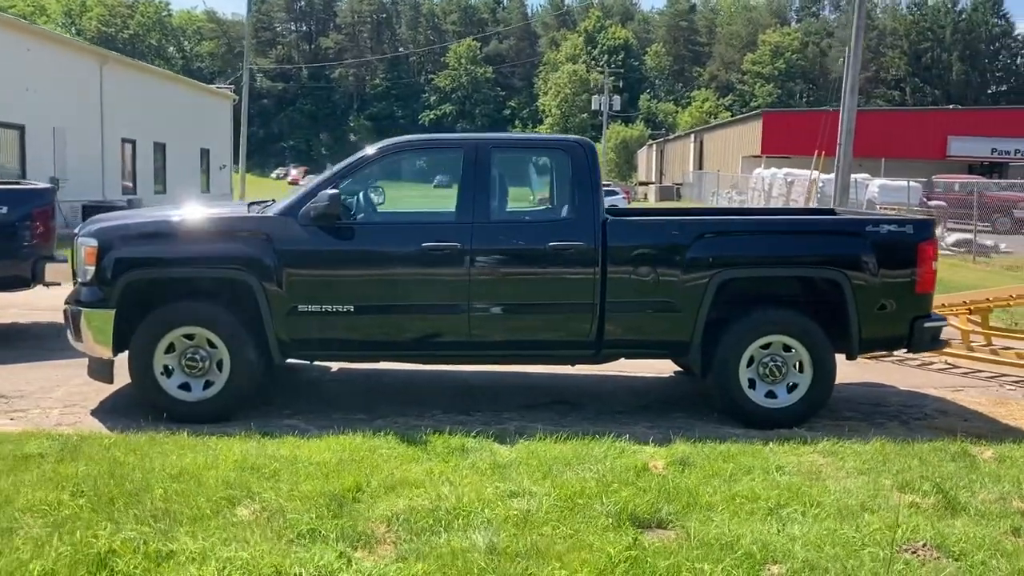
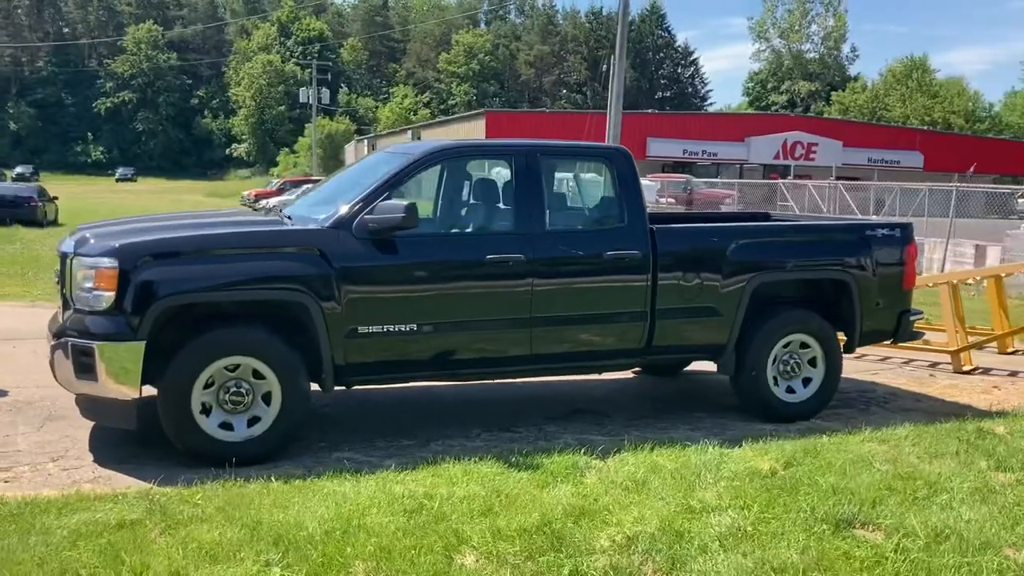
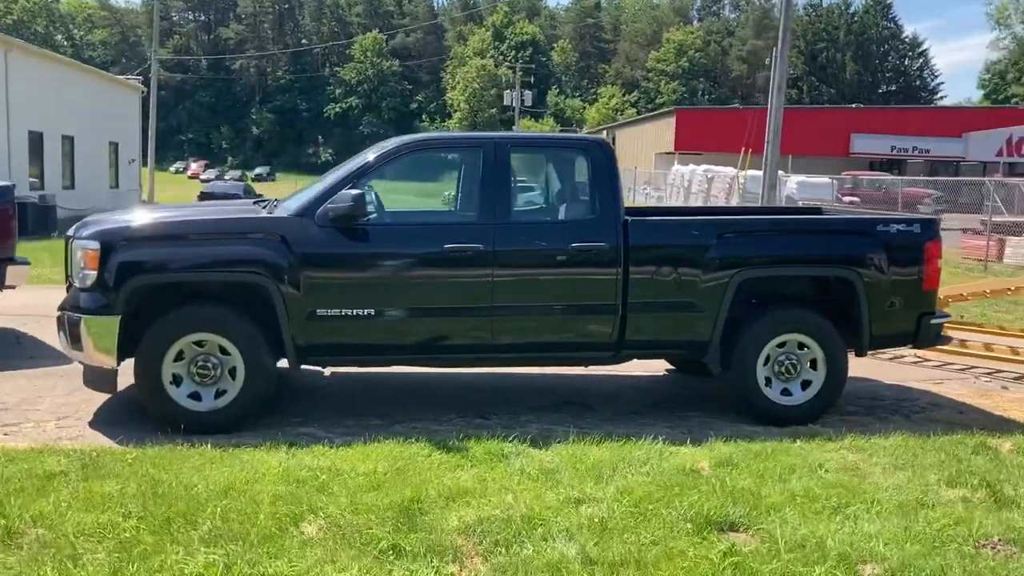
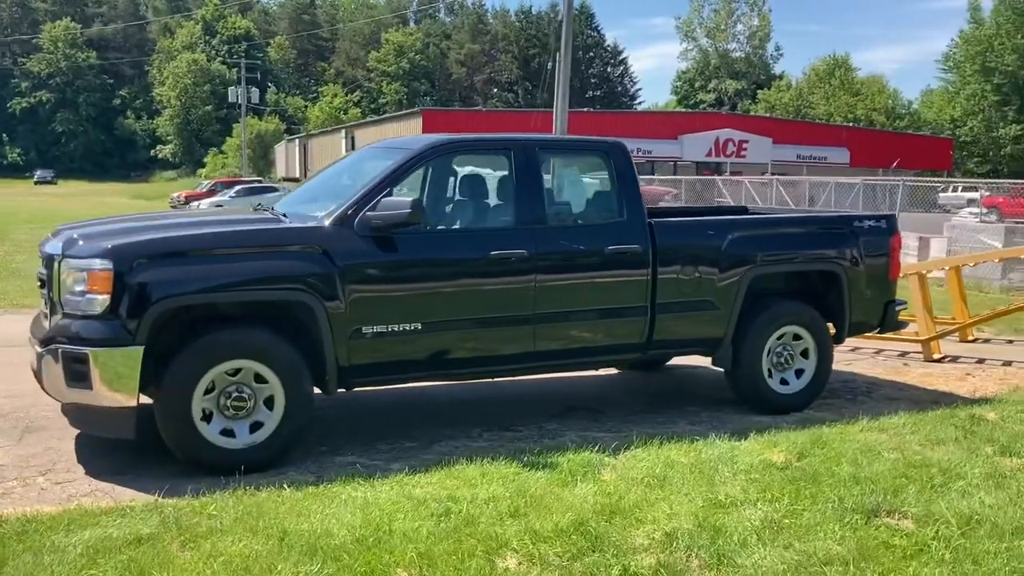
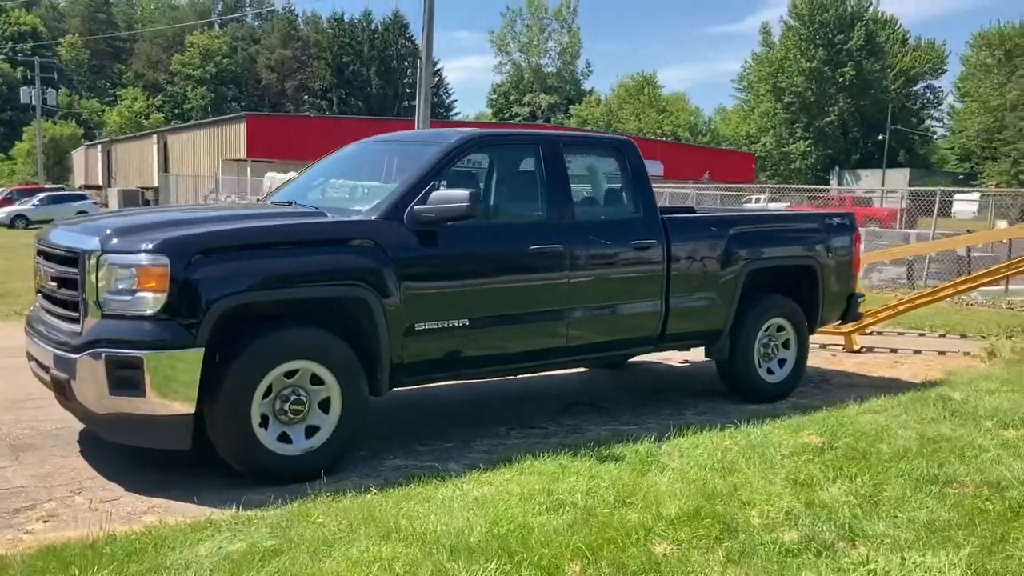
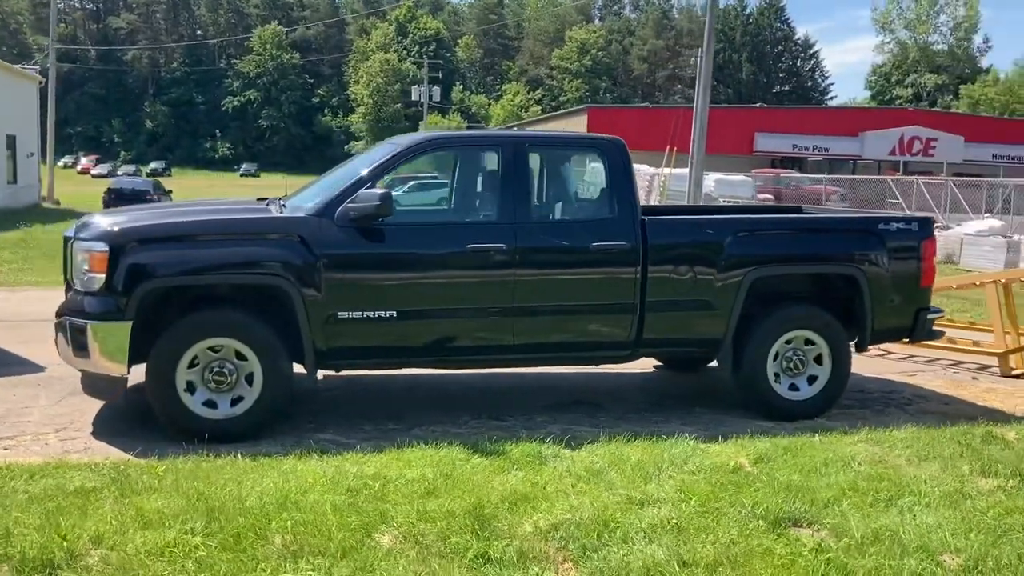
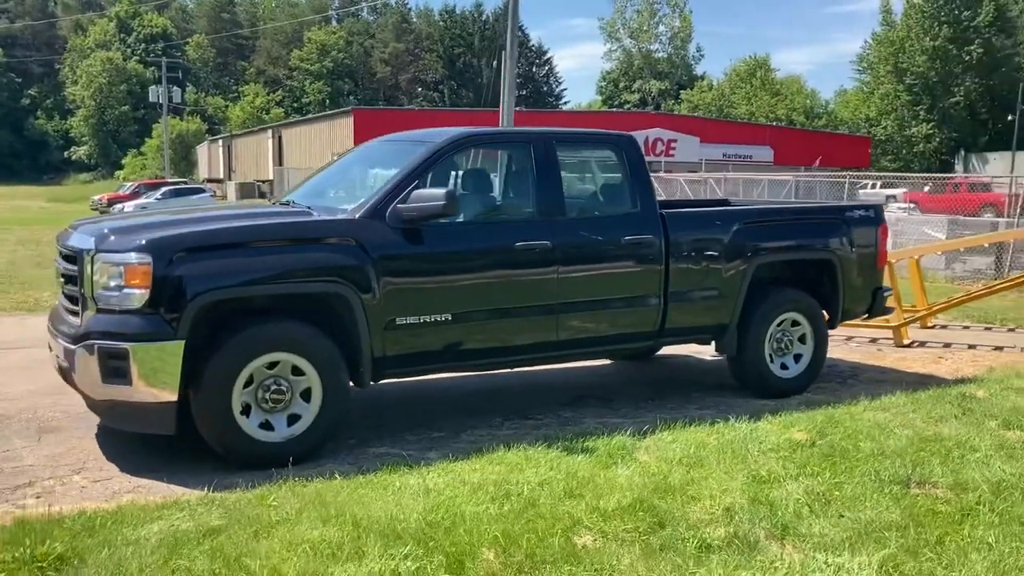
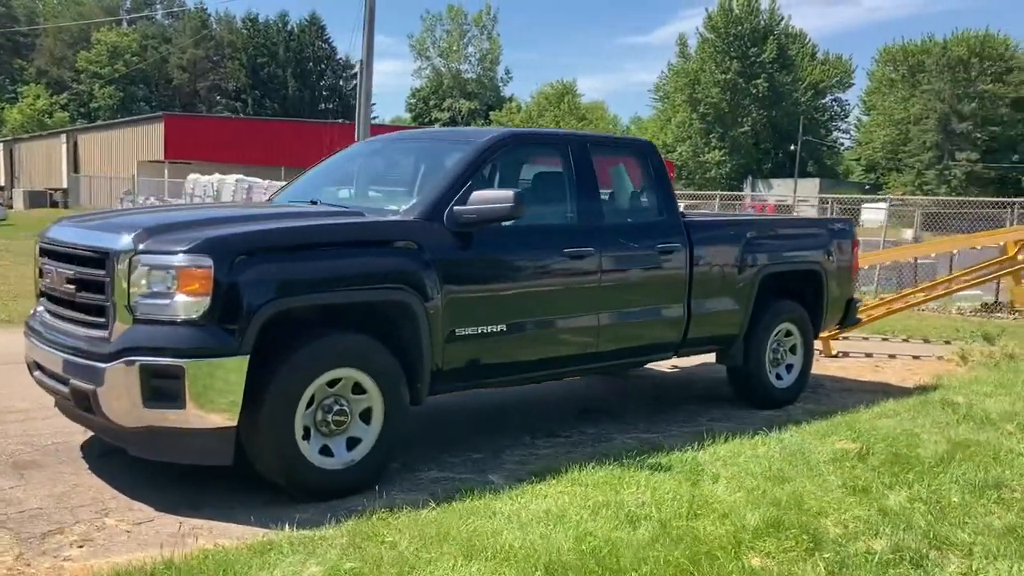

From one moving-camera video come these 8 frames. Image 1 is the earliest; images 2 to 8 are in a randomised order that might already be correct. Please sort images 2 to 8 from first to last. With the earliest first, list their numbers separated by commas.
3, 6, 2, 4, 7, 5, 8
